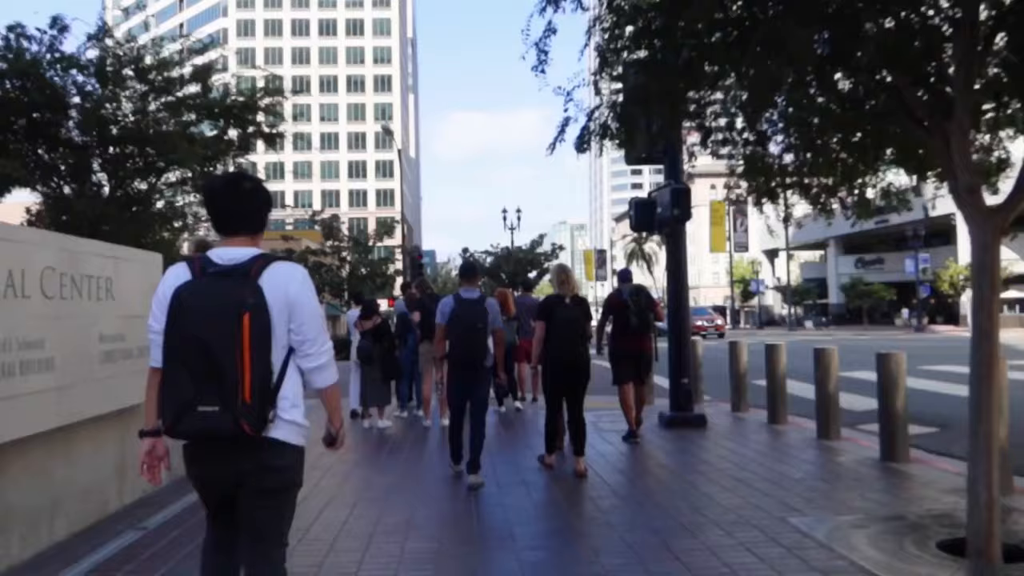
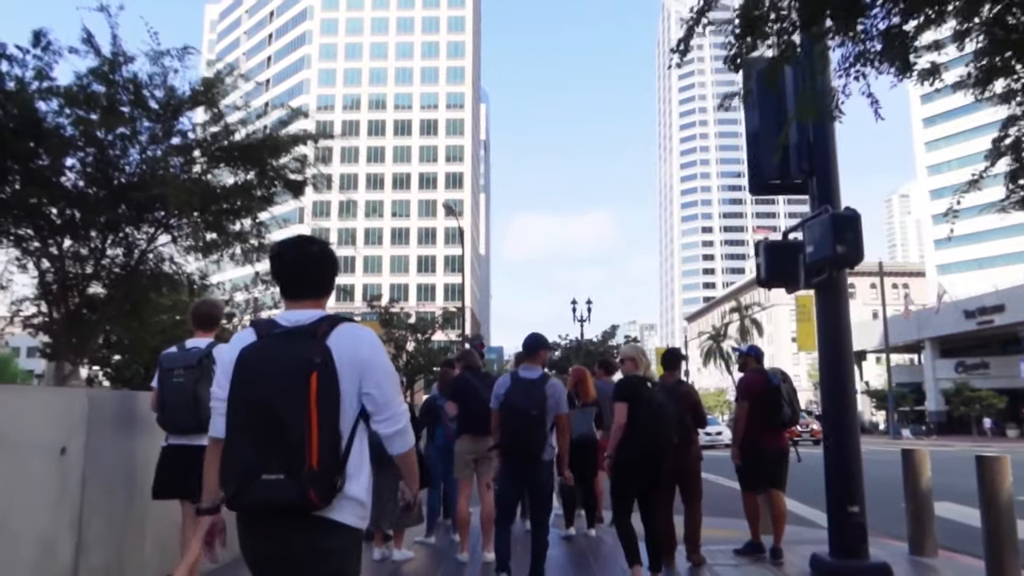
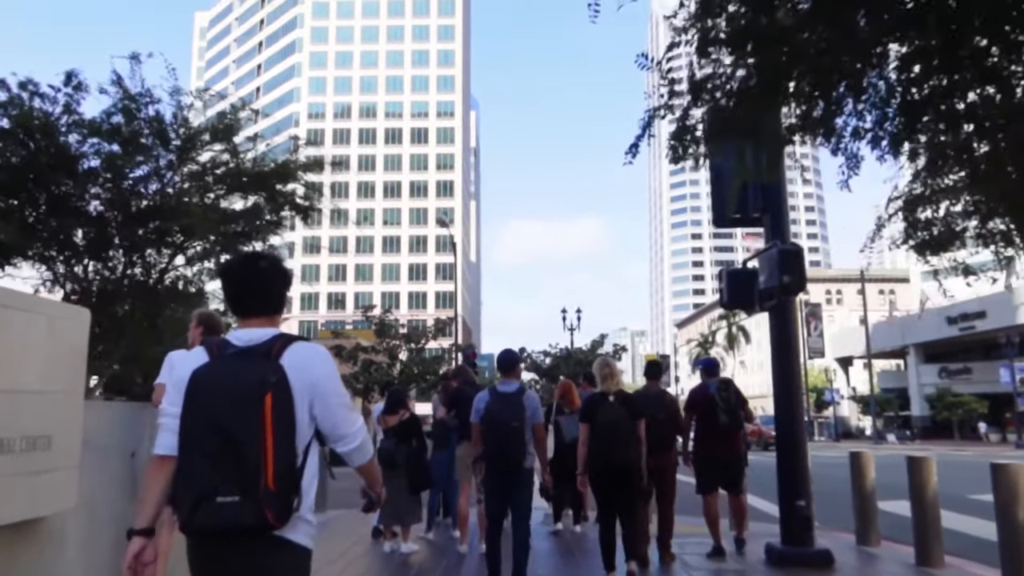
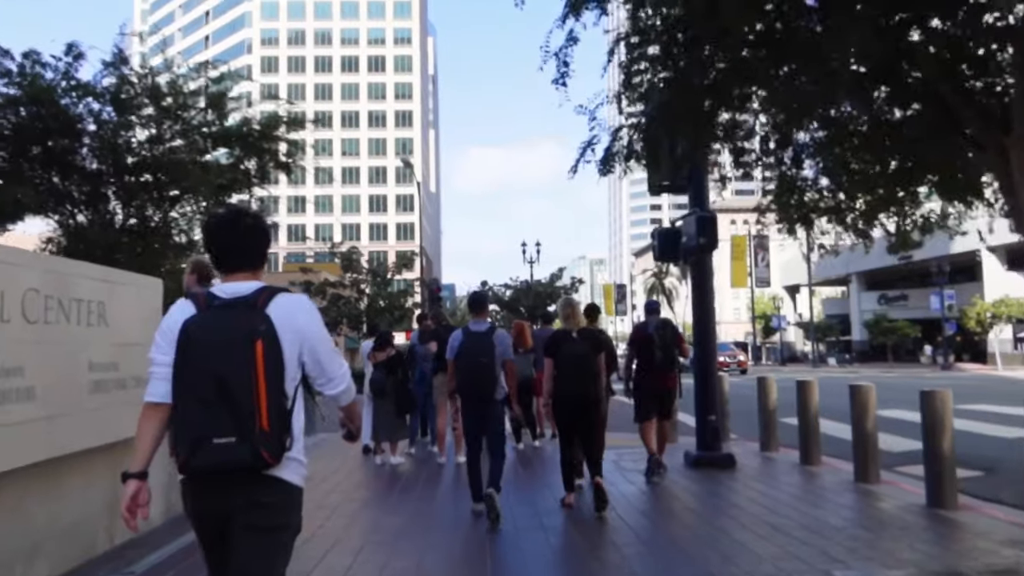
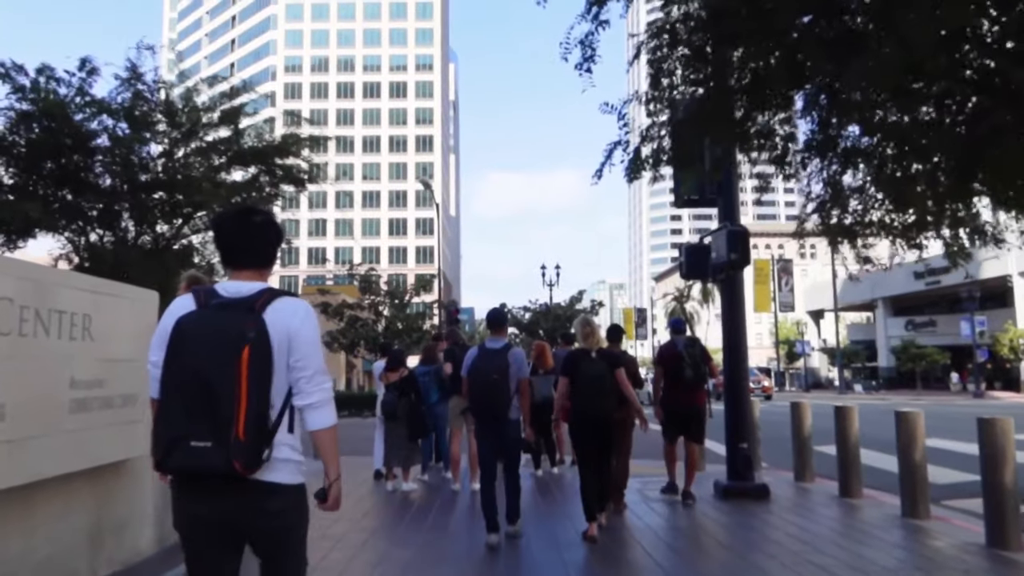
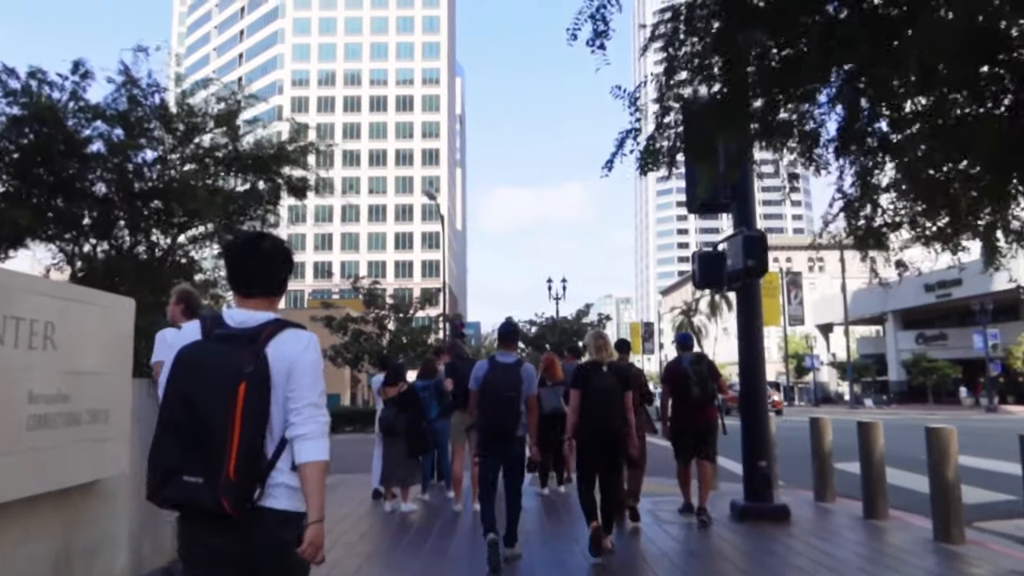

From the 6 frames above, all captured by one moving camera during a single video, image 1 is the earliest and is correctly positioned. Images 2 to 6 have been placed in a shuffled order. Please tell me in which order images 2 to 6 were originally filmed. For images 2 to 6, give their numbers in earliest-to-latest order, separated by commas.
4, 5, 6, 3, 2
